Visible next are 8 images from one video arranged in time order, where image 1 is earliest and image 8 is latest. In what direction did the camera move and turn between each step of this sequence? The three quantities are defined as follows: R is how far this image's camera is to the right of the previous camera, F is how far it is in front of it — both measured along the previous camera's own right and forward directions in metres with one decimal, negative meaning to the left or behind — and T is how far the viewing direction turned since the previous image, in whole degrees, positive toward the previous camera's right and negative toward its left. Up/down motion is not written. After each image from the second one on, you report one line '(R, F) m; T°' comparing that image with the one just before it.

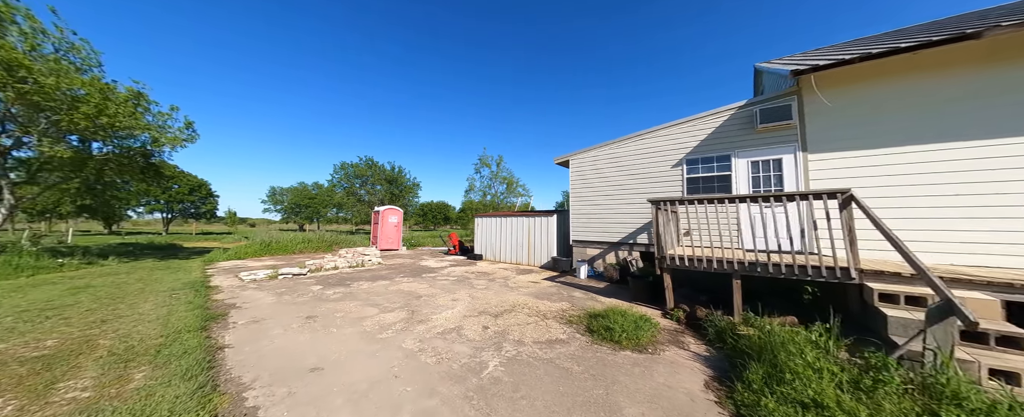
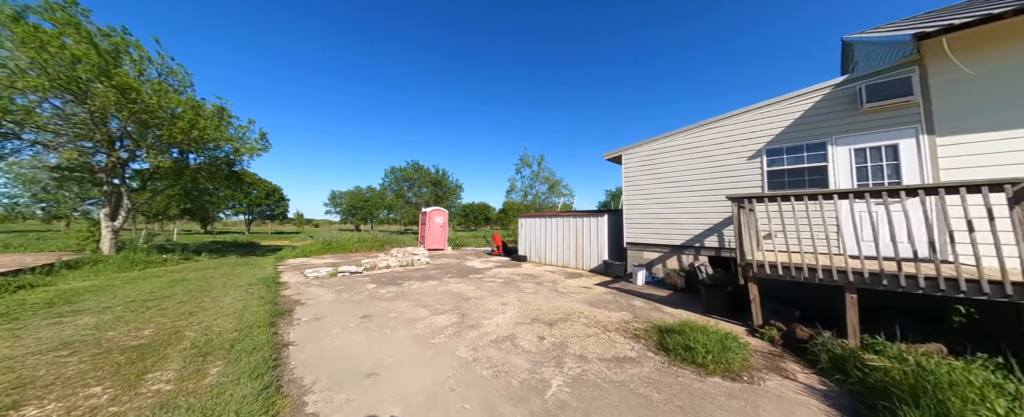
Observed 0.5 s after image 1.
(-0.3, +0.4) m; -8°
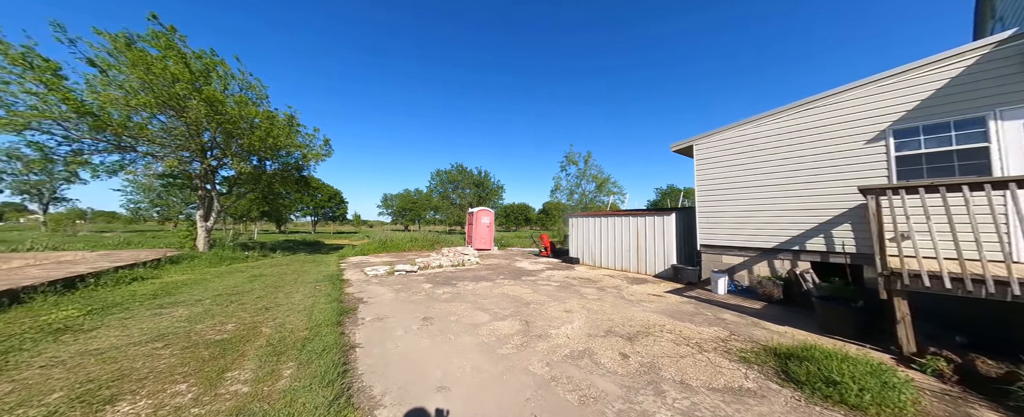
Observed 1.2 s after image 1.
(-0.5, +0.5) m; -8°
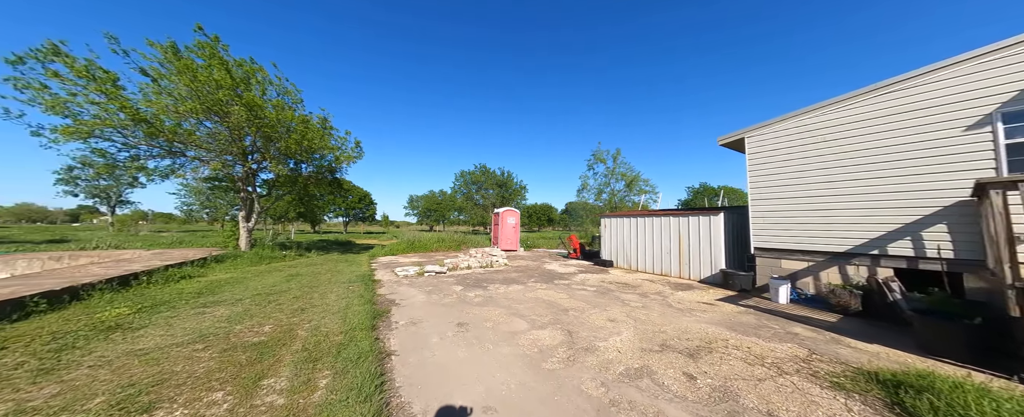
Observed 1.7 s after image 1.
(-0.3, +0.3) m; -4°
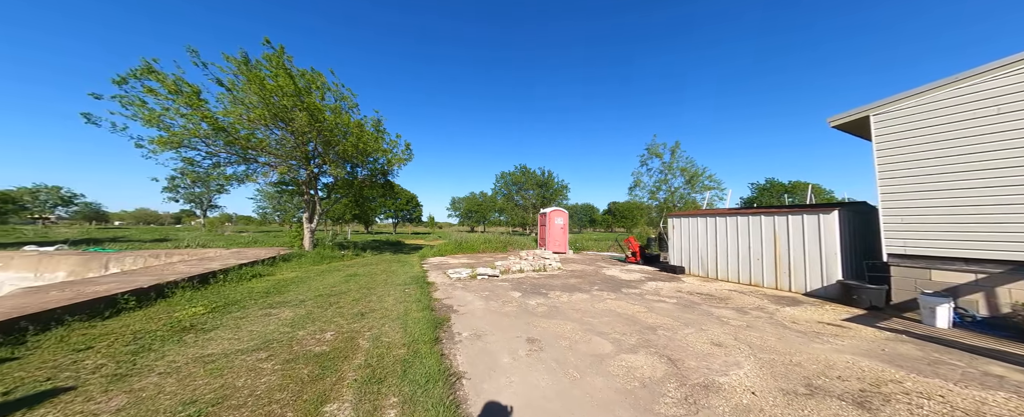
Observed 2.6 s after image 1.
(-0.5, +0.6) m; -8°
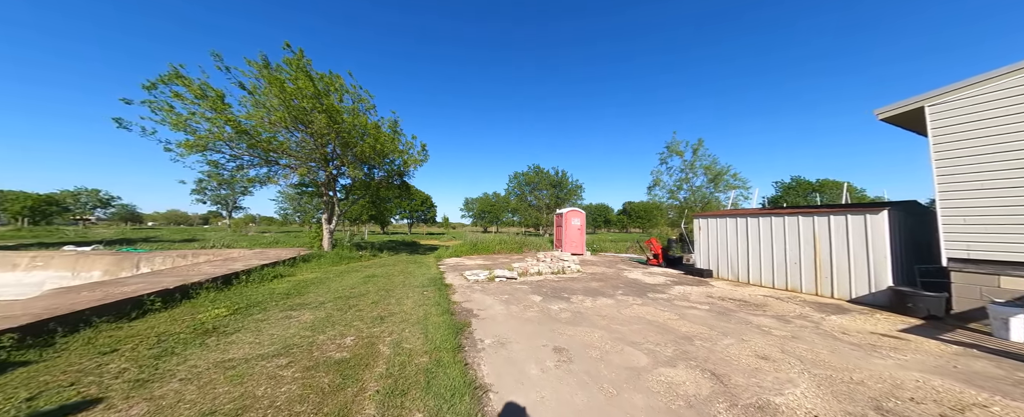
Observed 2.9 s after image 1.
(-0.2, +0.2) m; -3°
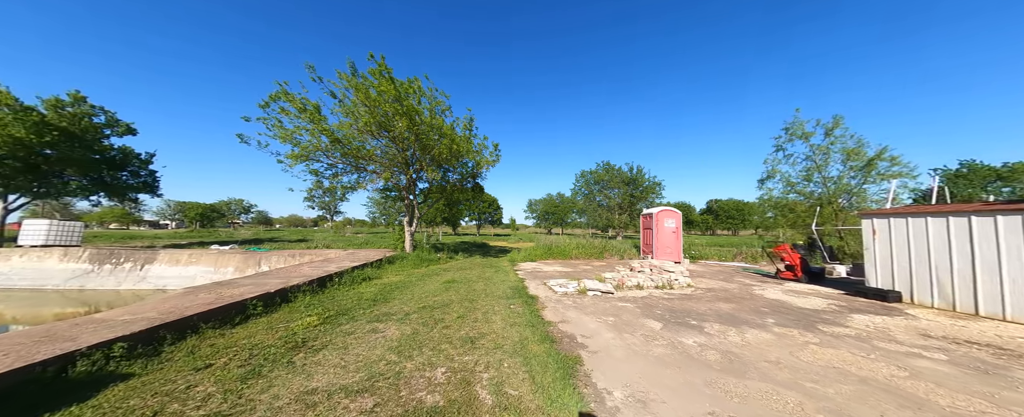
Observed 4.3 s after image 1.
(-0.7, +0.9) m; -13°
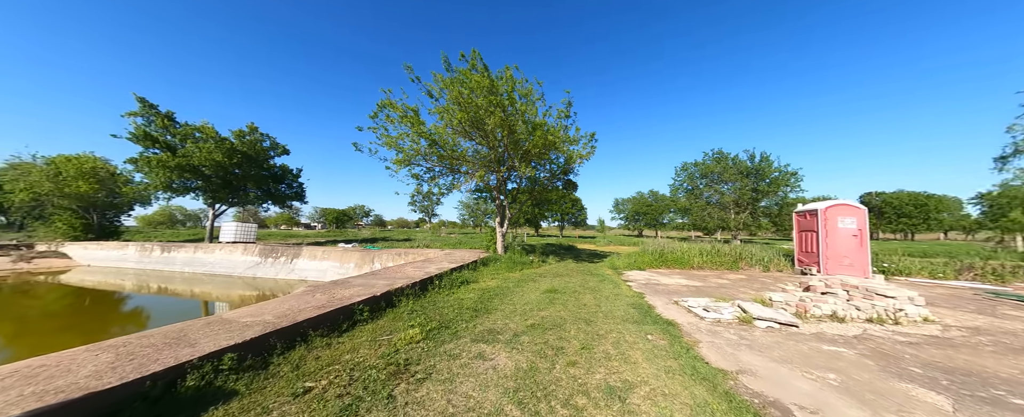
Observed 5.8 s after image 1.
(-0.7, +1.0) m; -16°
